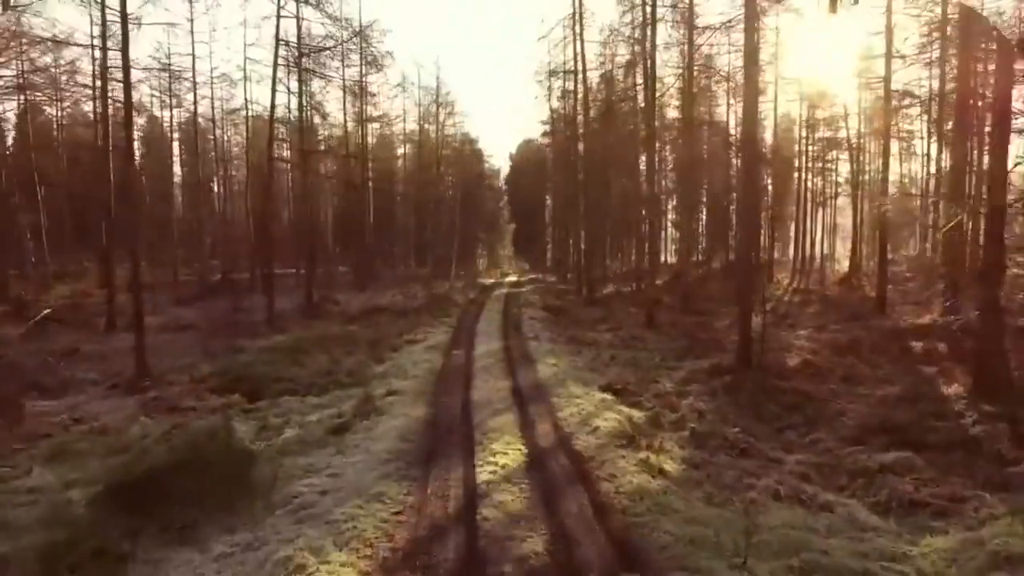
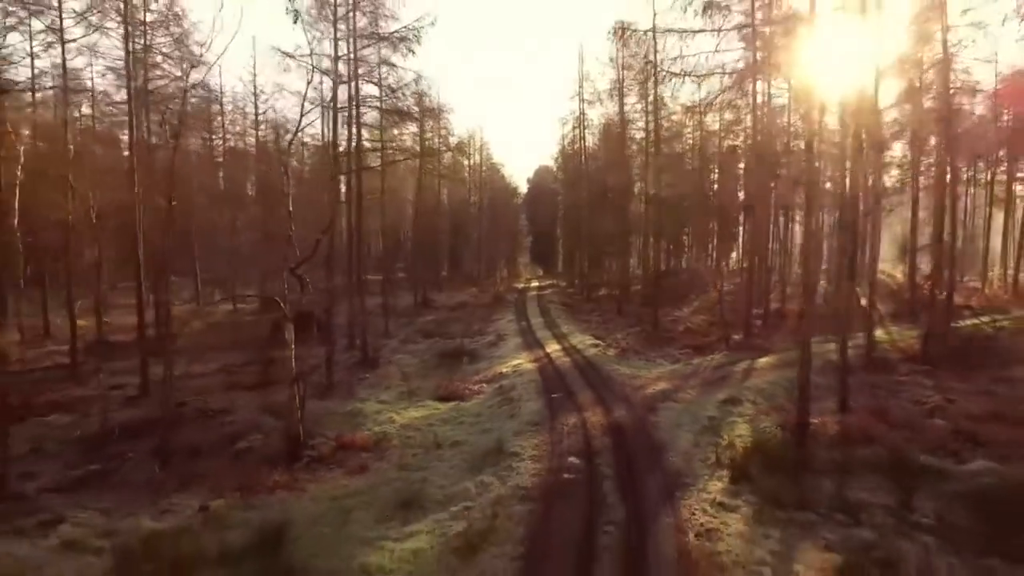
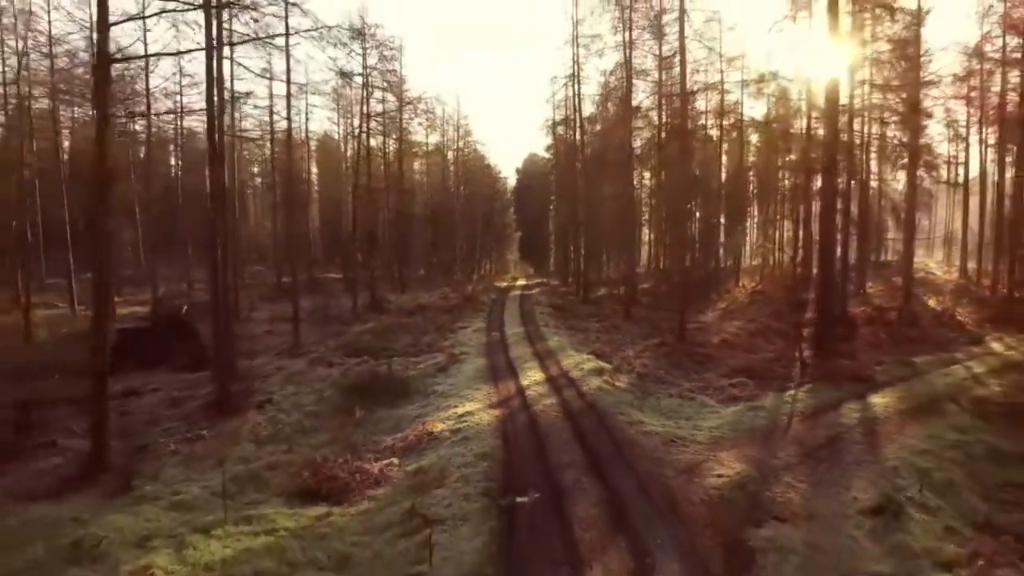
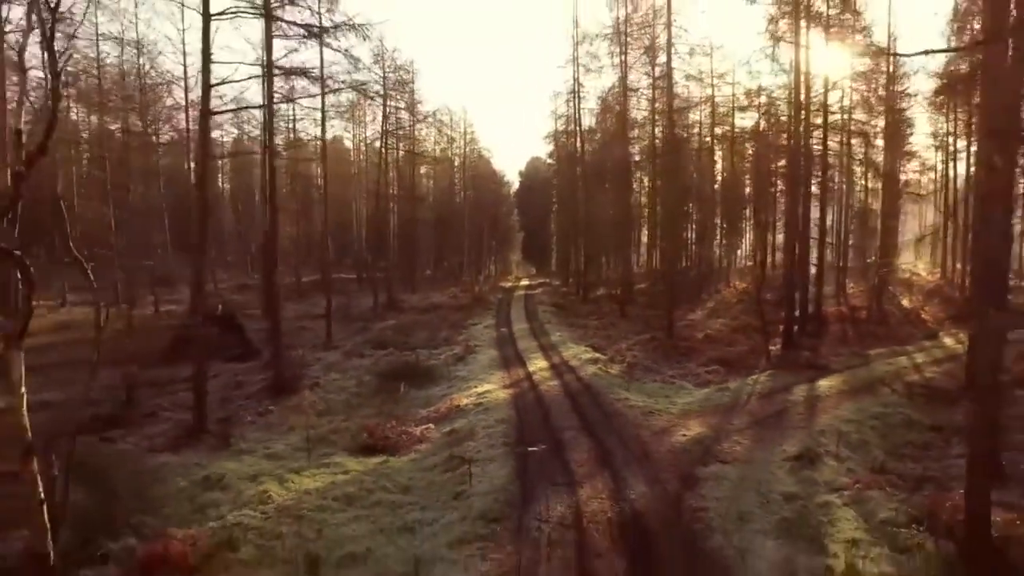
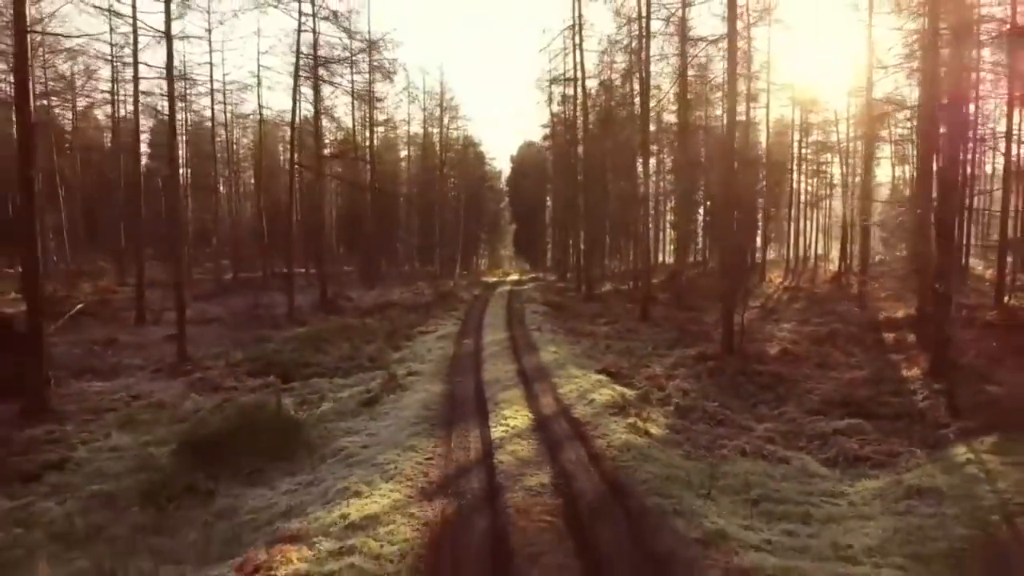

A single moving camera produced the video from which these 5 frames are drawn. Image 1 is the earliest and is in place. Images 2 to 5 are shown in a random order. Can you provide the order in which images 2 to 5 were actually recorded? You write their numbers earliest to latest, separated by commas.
5, 3, 4, 2
